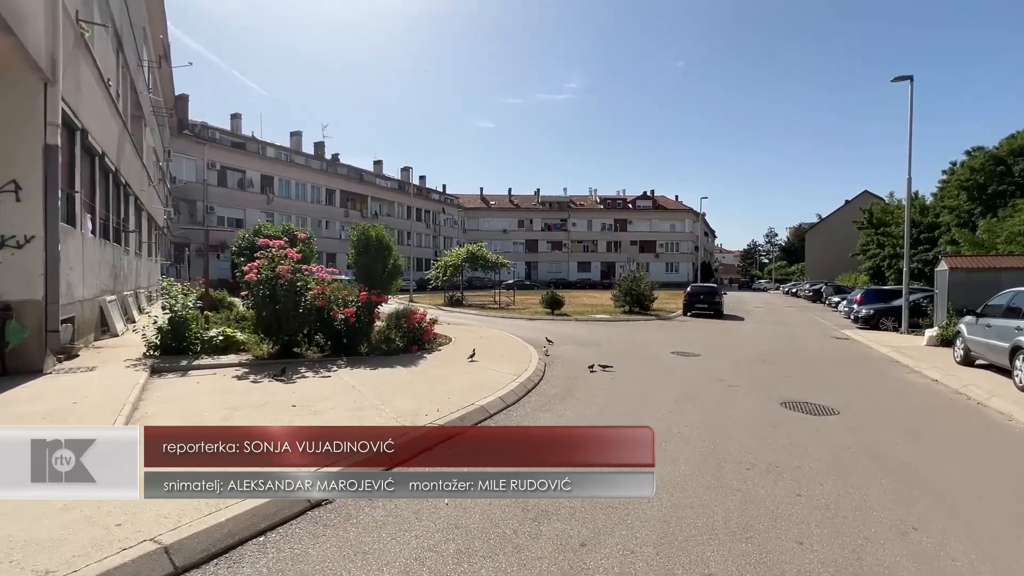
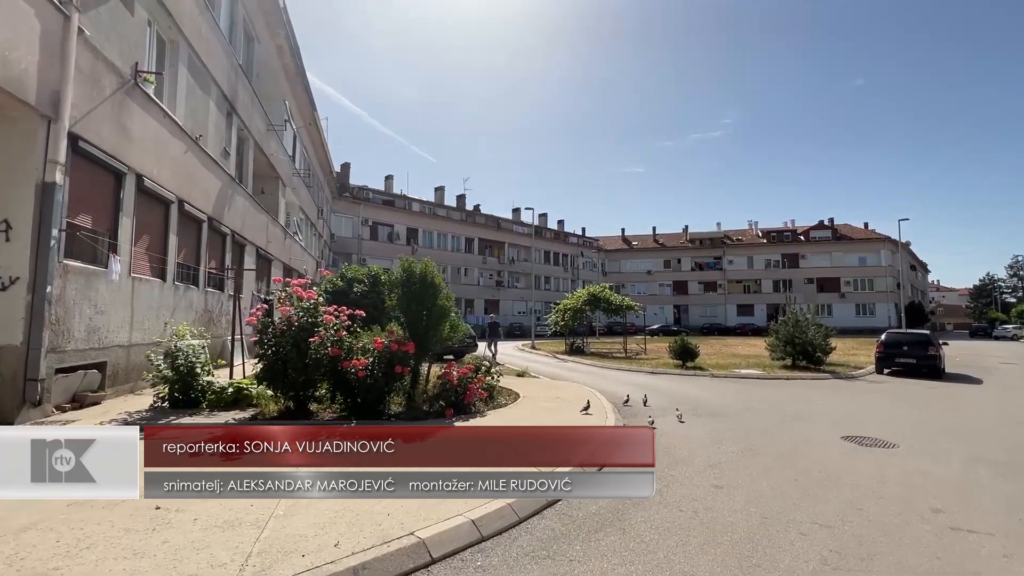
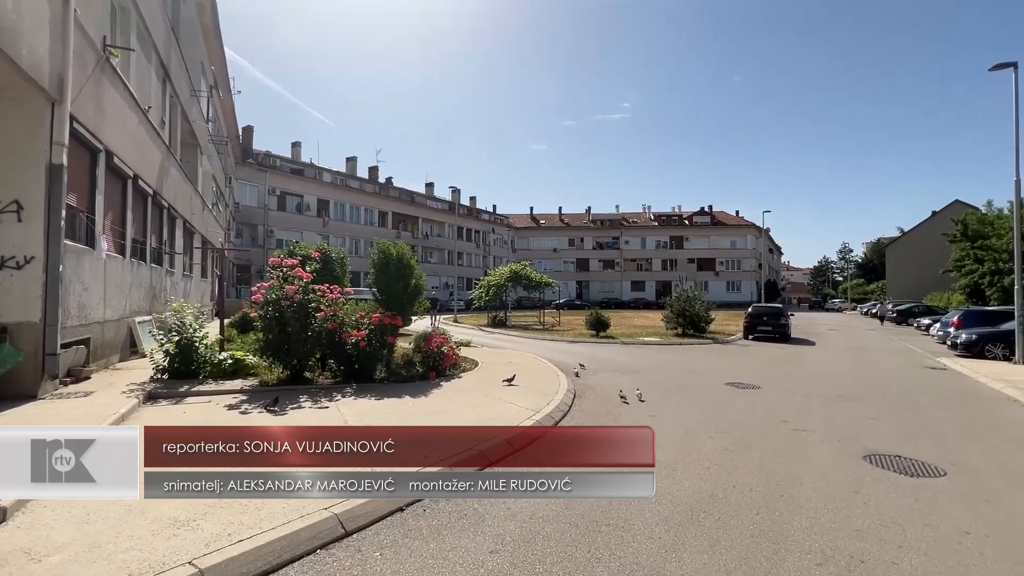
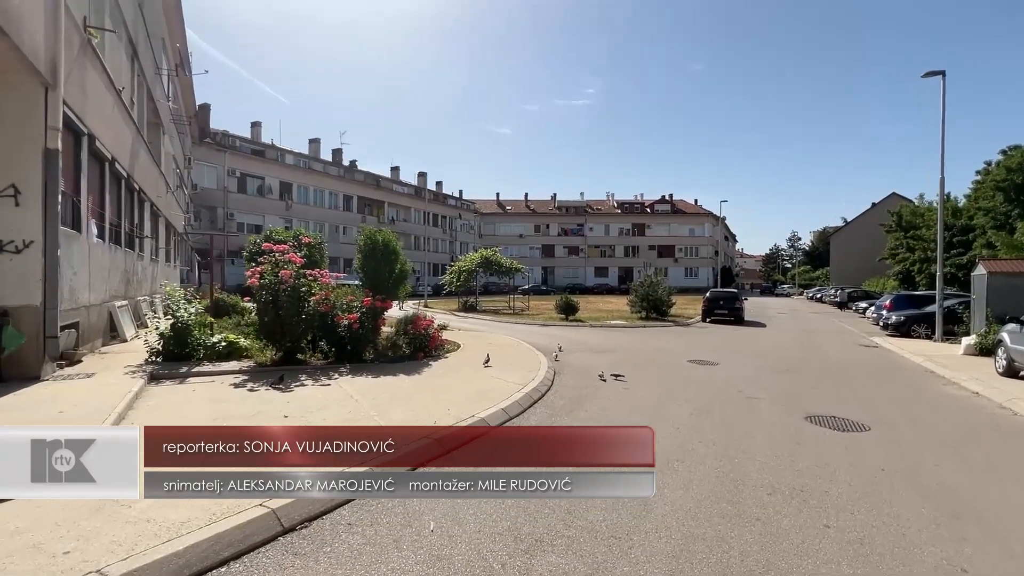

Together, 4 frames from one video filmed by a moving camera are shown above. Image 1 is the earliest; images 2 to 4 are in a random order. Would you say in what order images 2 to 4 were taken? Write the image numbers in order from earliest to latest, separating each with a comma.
4, 3, 2
